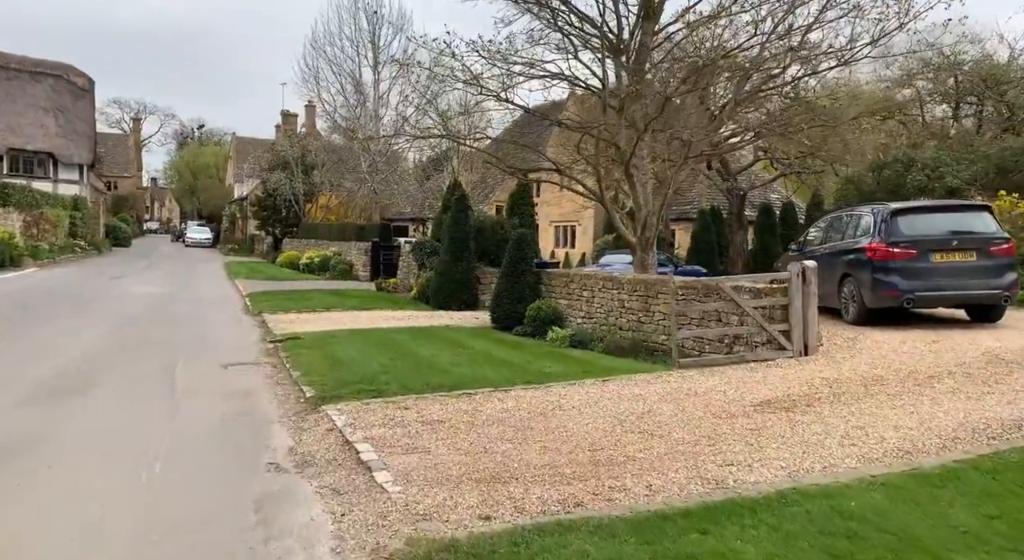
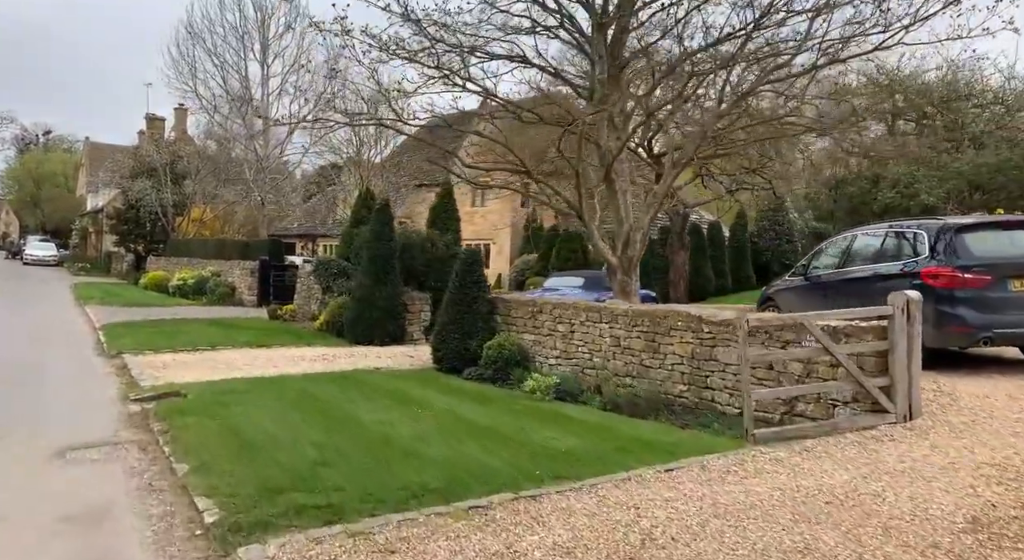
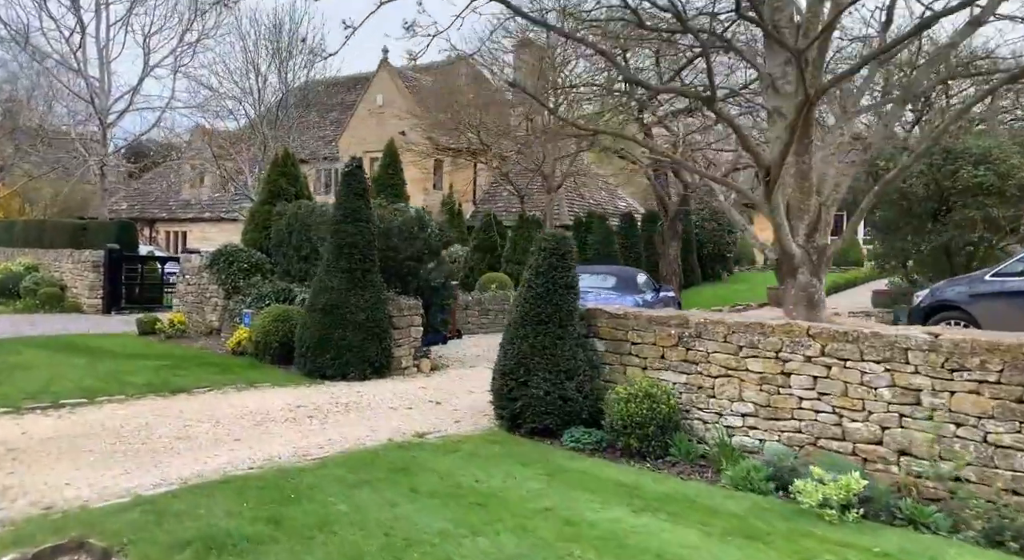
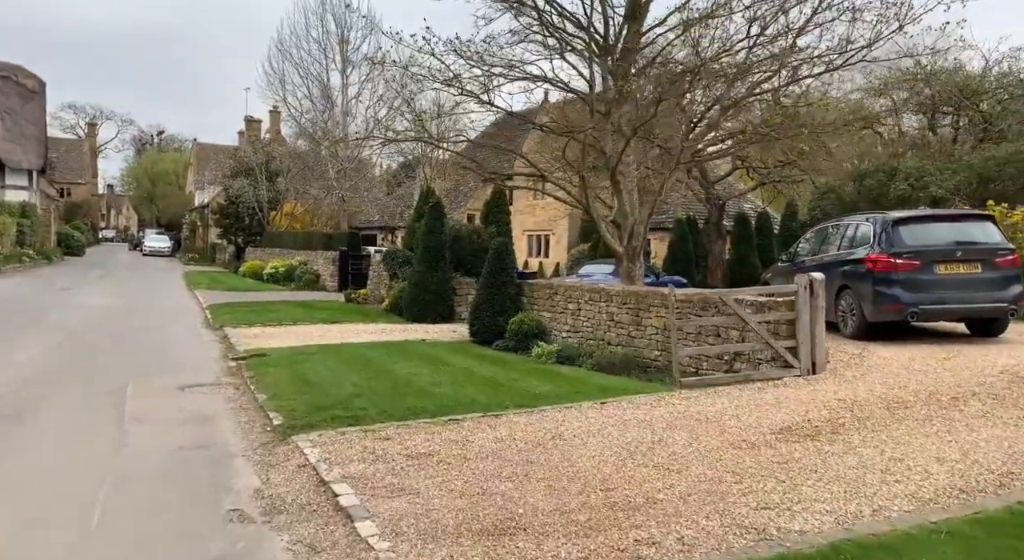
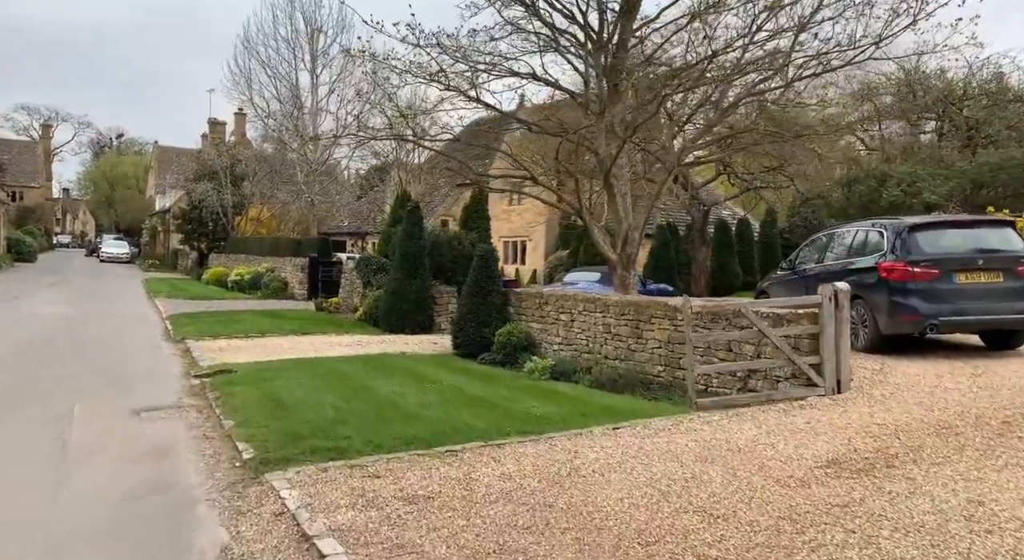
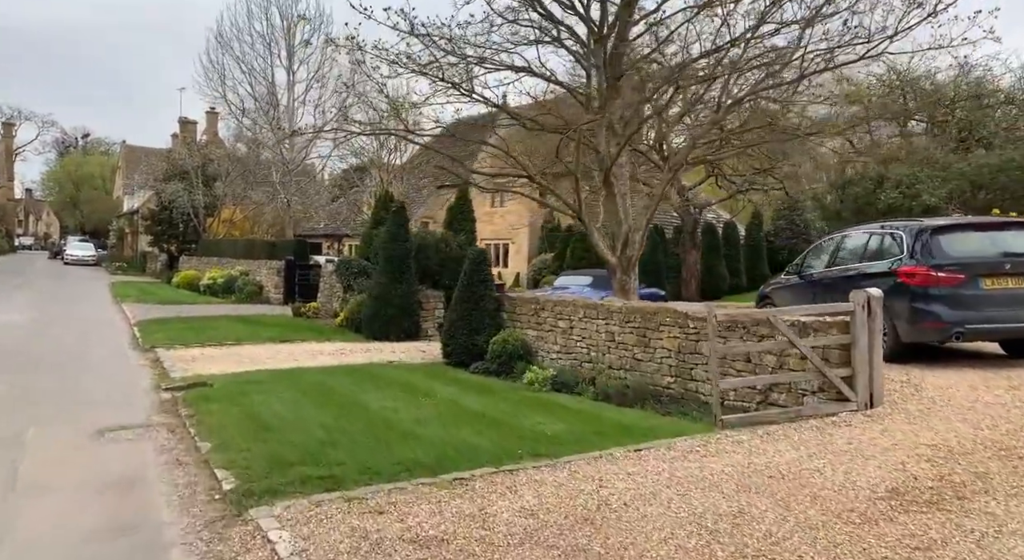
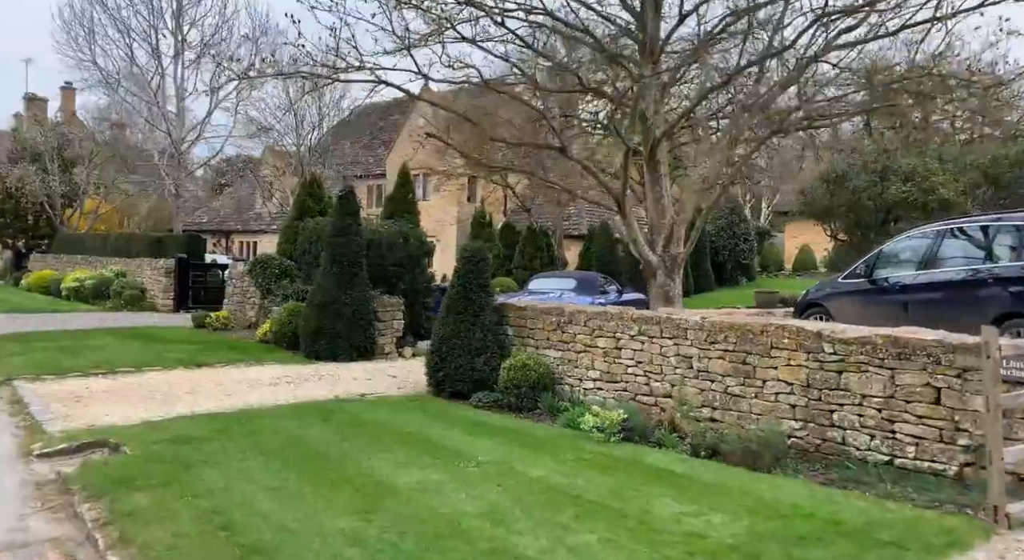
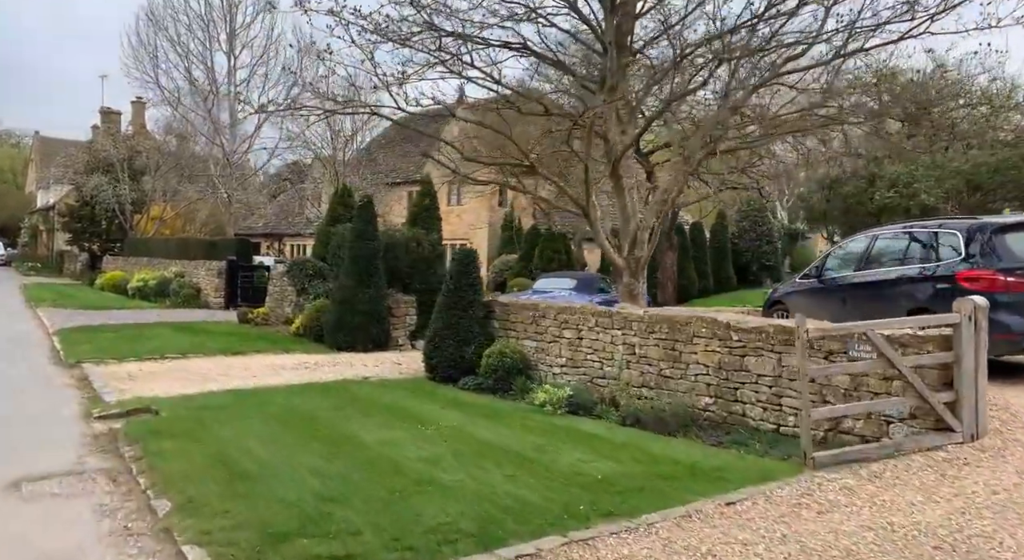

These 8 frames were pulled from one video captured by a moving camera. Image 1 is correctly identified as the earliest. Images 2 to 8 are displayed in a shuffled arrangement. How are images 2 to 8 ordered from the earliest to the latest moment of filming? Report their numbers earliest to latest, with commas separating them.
4, 5, 6, 2, 8, 7, 3
